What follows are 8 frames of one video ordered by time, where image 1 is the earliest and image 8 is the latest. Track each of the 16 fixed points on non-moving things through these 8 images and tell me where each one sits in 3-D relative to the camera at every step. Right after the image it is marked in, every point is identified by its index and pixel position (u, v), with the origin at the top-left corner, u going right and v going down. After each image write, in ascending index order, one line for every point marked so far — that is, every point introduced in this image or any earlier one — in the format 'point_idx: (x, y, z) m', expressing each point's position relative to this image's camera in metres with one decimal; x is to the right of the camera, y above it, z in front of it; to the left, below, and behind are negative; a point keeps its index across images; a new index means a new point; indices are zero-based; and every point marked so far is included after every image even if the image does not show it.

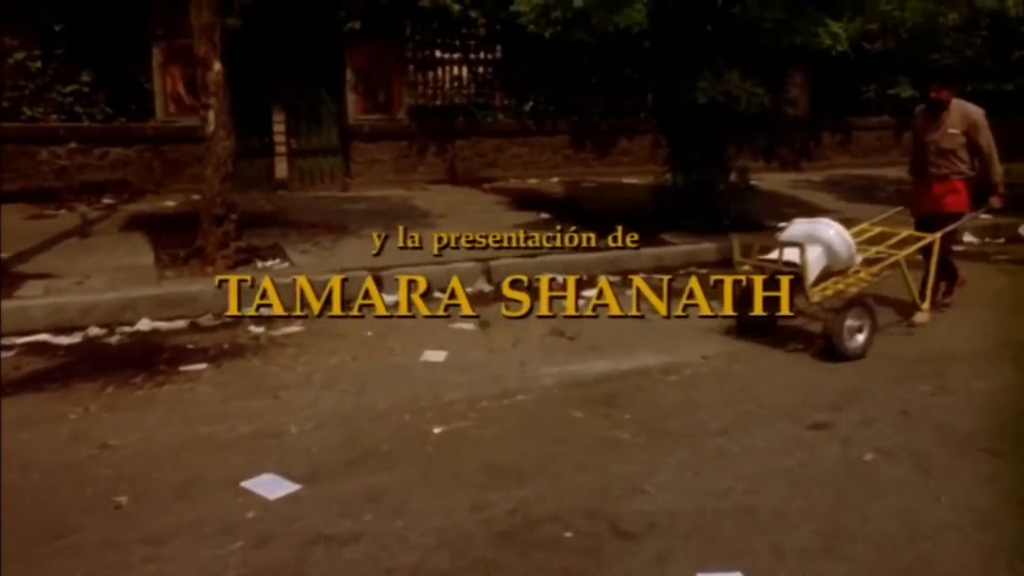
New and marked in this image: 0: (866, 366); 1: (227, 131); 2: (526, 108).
0: (+2.4, -0.5, +5.8) m
1: (-2.7, +1.5, +8.3) m
2: (+0.3, +3.1, +15.0) m
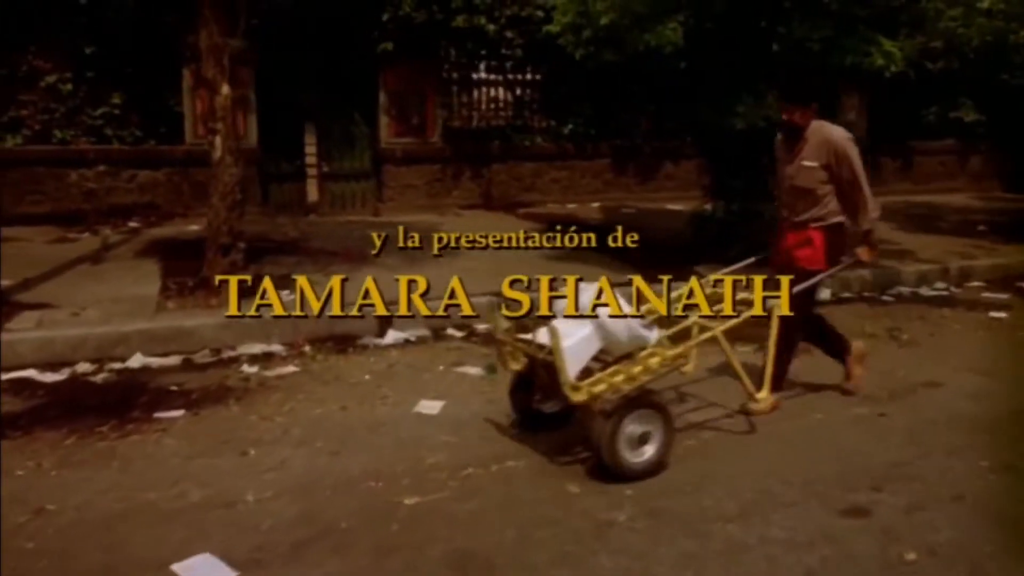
0: (+2.4, -0.9, +5.1) m
1: (-2.5, +1.2, +7.9) m
2: (+0.9, +2.6, +14.5) m
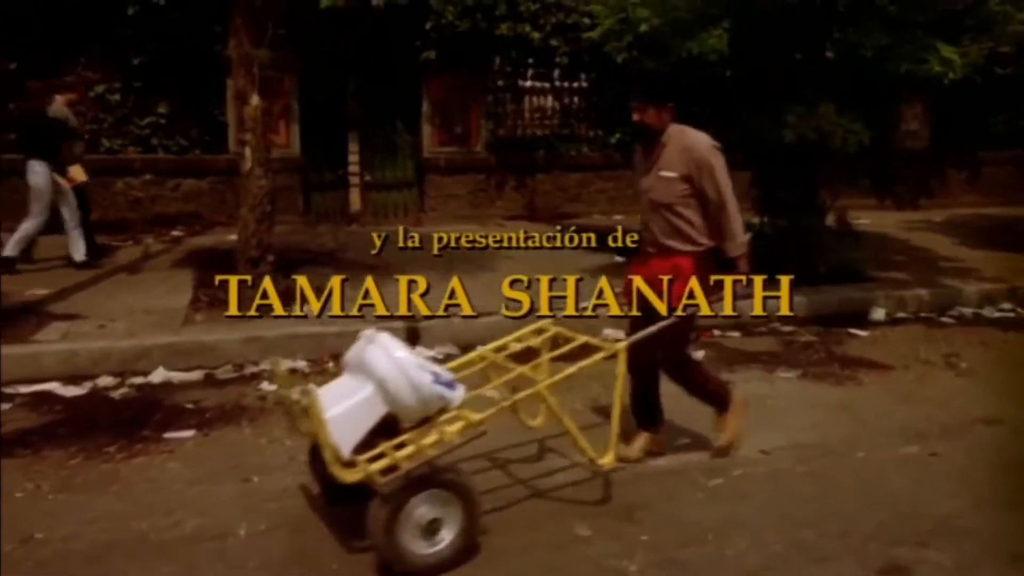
0: (+2.5, -1.0, +4.7) m
1: (-2.2, +1.1, +7.8) m
2: (+1.6, +2.4, +14.1) m
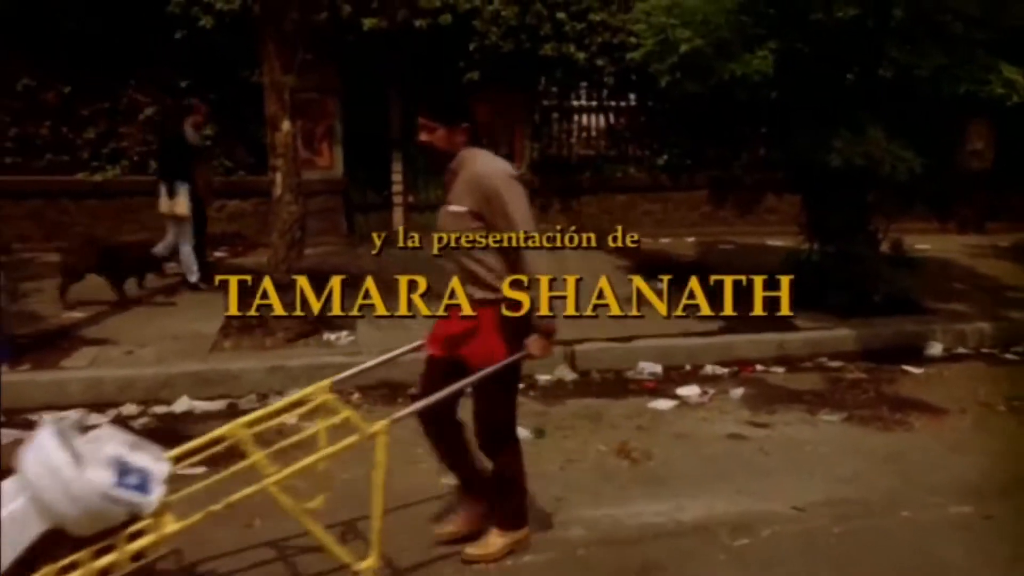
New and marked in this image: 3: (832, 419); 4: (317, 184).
0: (+2.5, -1.2, +4.2) m
1: (-1.9, +0.8, +7.7) m
2: (+2.4, +2.0, +13.8) m
3: (+2.3, -0.9, +6.2) m
4: (-2.8, +1.5, +12.5) m
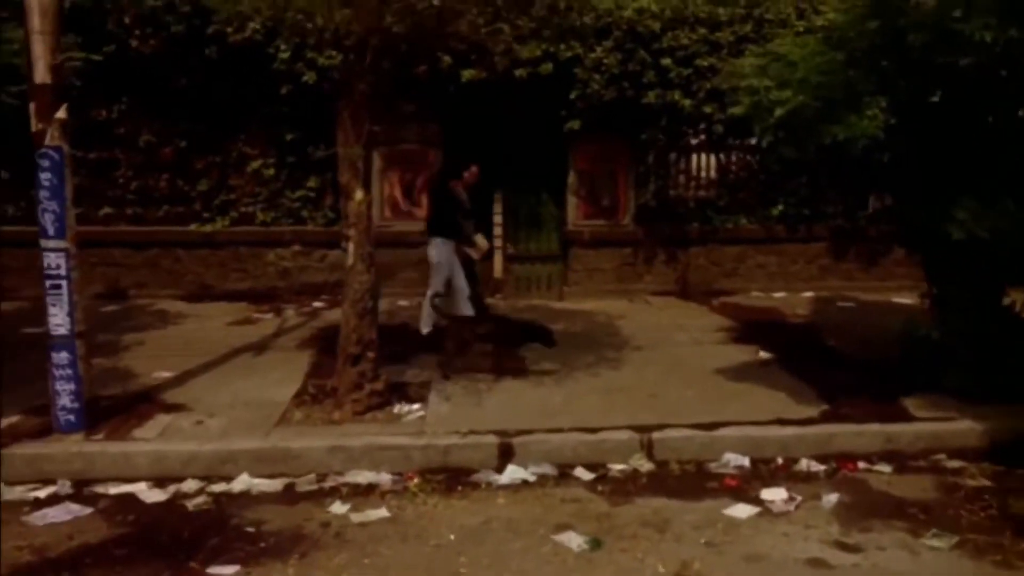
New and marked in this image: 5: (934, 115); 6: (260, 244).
0: (+2.6, -1.8, +3.4) m
1: (-1.3, +0.2, +7.6) m
2: (+3.9, +1.1, +13.0) m
3: (+2.6, -1.6, +5.3) m
4: (-1.4, +0.8, +12.4) m
5: (+3.6, +1.5, +7.4) m
6: (-3.6, +0.6, +12.5) m
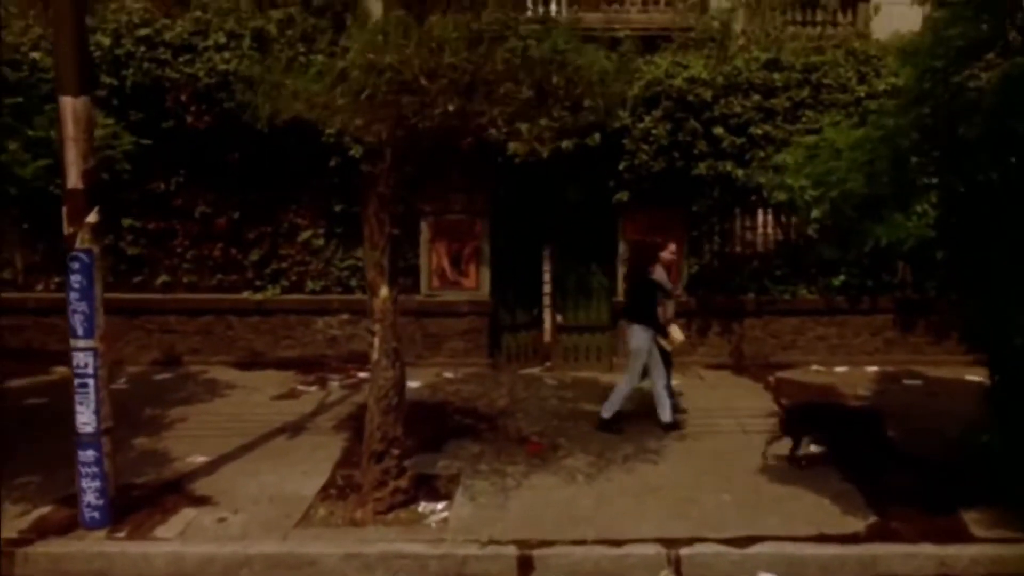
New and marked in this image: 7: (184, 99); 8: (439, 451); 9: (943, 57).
0: (+2.4, -2.5, +2.9) m
1: (-1.0, -0.6, +7.5) m
2: (+4.6, +0.1, +12.4) m
3: (+2.6, -2.4, +4.8) m
4: (-0.7, -0.3, +12.3) m
5: (+3.8, +0.6, +6.9) m
6: (-2.9, -0.4, +12.6) m
7: (-4.6, +2.6, +12.0) m
8: (-0.7, -1.7, +8.8) m
9: (+3.6, +1.9, +7.3) m
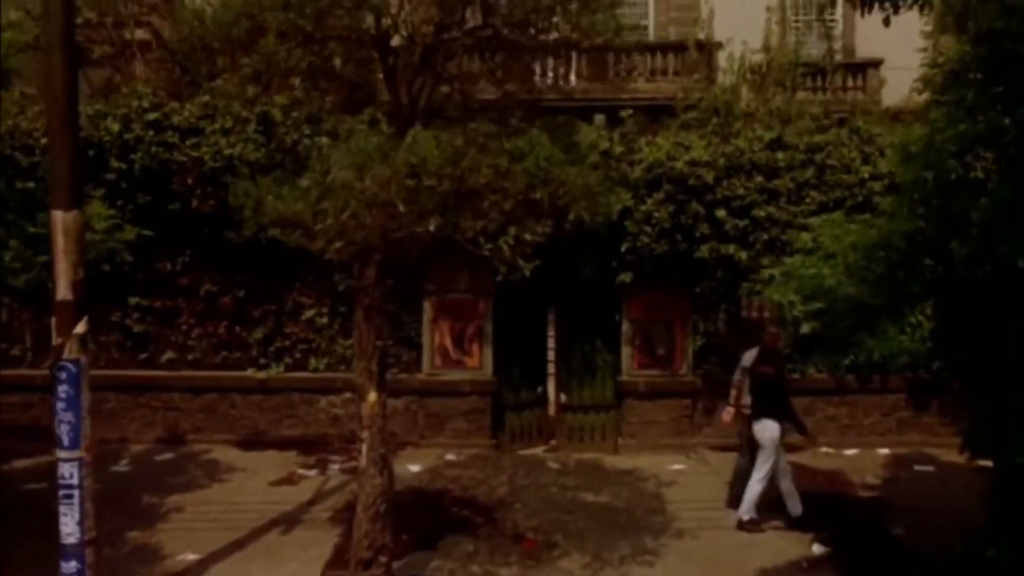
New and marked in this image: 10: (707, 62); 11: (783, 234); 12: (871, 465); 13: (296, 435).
0: (+2.2, -3.2, +2.6) m
1: (-1.1, -1.5, +7.4) m
2: (+4.7, -1.1, +12.2) m
3: (+2.5, -3.1, +4.6) m
4: (-0.7, -1.4, +12.2) m
5: (+3.7, -0.3, +6.8) m
6: (-2.9, -1.5, +12.6) m
7: (-4.5, +1.5, +12.2) m
8: (-0.8, -2.6, +8.7) m
9: (+3.5, +1.0, +7.2) m
10: (+3.2, +3.7, +14.2) m
11: (+3.8, +0.7, +11.7) m
12: (+4.8, -2.4, +11.5) m
13: (-3.1, -2.2, +12.6) m
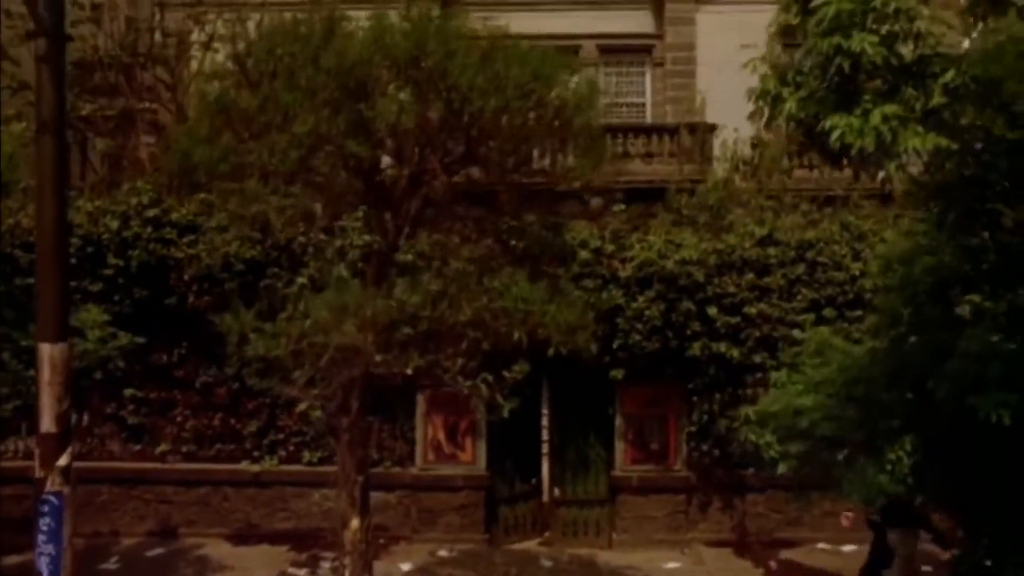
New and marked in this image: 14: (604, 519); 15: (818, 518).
0: (+2.0, -4.0, +2.5) m
1: (-1.3, -2.6, +7.3) m
2: (+4.6, -2.4, +12.1) m
3: (+2.3, -4.0, +4.4) m
4: (-0.8, -2.7, +12.2) m
5: (+3.5, -1.3, +6.7) m
6: (-3.0, -2.9, +12.5) m
7: (-4.6, +0.2, +12.3) m
8: (-0.9, -3.8, +8.6) m
9: (+3.4, -0.1, +7.3) m
10: (+3.1, +2.3, +14.4) m
11: (+3.7, -0.6, +11.7) m
12: (+4.7, -3.7, +11.4) m
13: (-3.2, -3.5, +12.5) m
14: (+1.3, -3.3, +12.4) m
15: (+4.2, -3.3, +12.1) m
